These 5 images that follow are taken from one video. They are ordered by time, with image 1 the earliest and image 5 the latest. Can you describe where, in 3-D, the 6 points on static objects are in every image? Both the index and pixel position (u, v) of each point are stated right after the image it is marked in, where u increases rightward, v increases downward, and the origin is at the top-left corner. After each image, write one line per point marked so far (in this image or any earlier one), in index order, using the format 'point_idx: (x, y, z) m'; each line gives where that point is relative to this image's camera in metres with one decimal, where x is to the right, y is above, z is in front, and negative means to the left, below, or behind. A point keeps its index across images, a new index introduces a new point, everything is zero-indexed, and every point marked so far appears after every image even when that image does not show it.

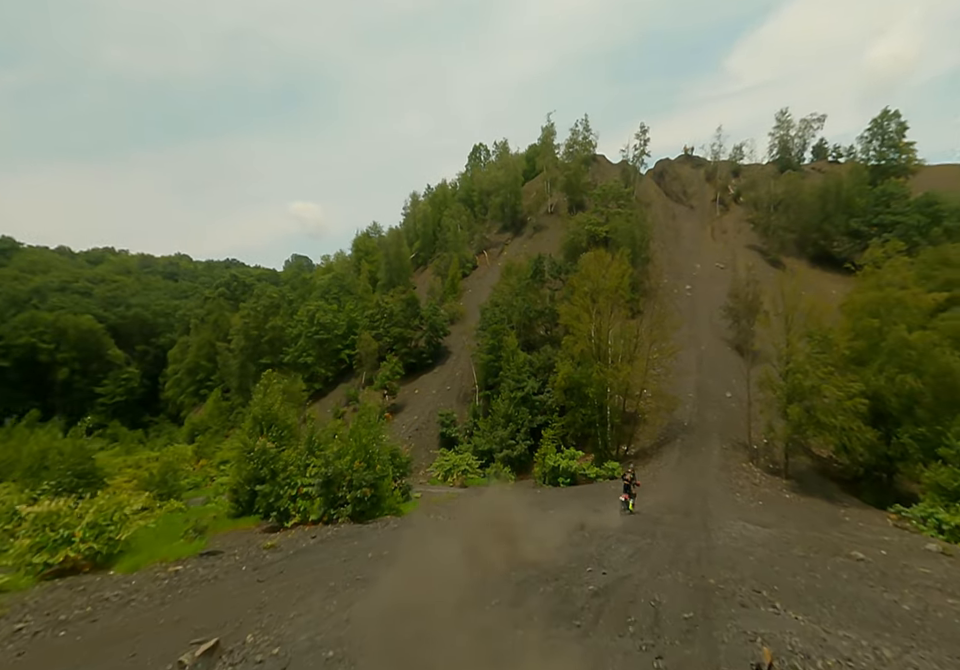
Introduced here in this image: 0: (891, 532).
0: (+13.9, -6.8, +19.5) m
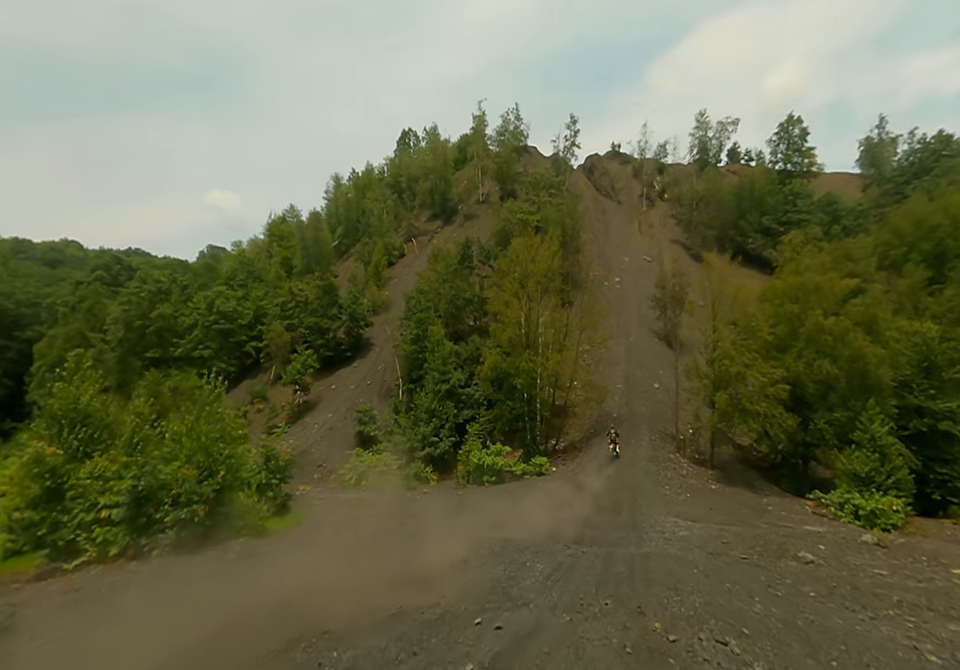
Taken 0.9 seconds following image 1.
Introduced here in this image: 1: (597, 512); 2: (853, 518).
0: (+11.1, -6.2, +19.0) m
1: (+3.8, -5.7, +18.2) m
2: (+12.7, -6.3, +19.3) m
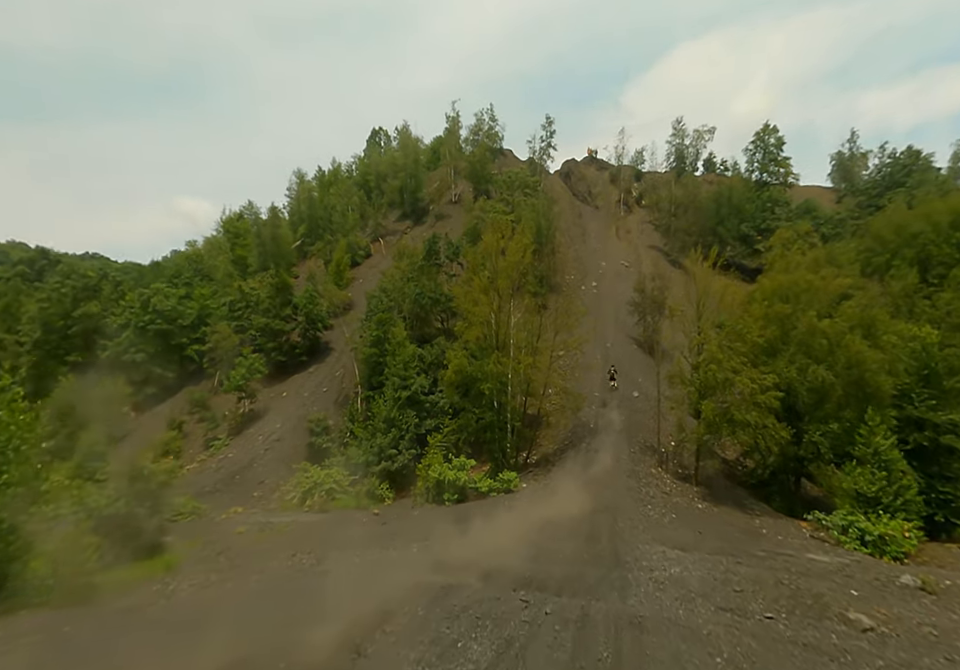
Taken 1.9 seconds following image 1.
0: (+9.8, -6.2, +16.7) m
1: (+2.5, -5.6, +15.5) m
2: (+11.4, -6.3, +17.0) m
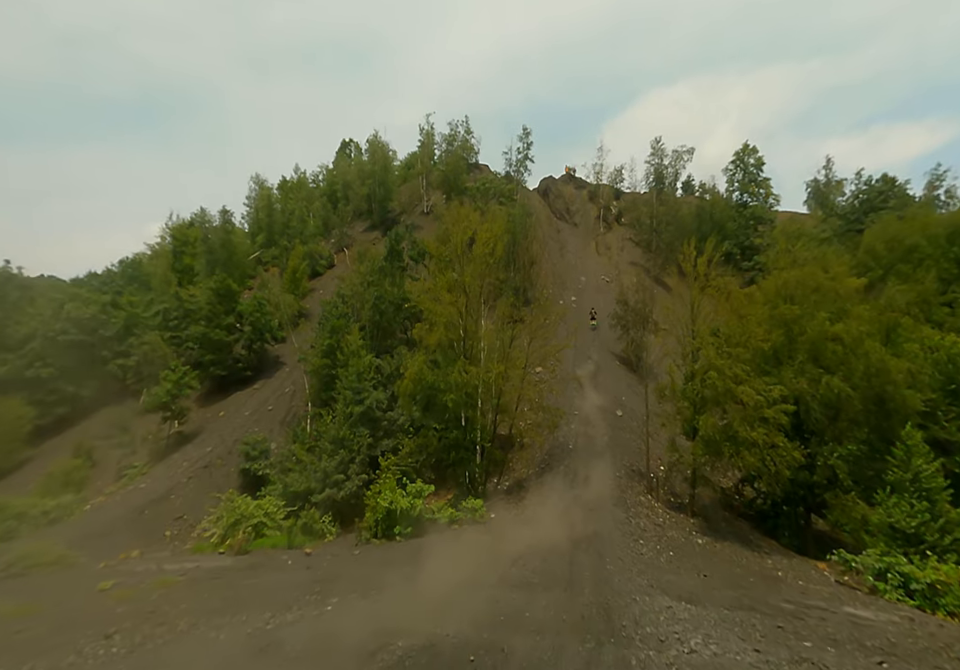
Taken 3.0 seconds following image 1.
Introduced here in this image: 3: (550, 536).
0: (+8.7, -6.0, +13.3) m
1: (+1.4, -5.3, +11.9) m
2: (+10.2, -6.1, +13.7) m
3: (+2.2, -6.0, +17.0) m
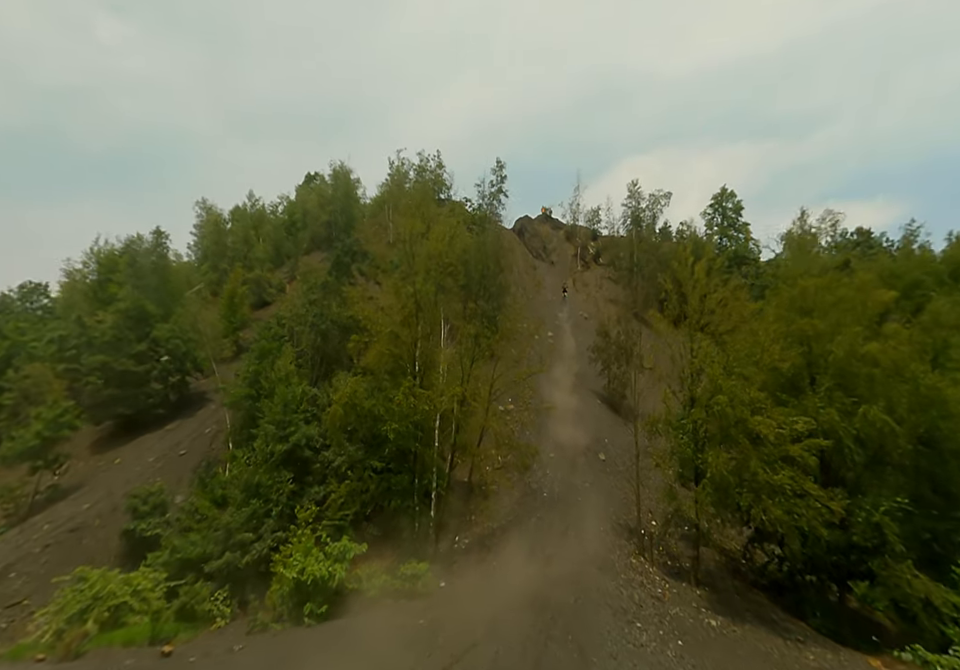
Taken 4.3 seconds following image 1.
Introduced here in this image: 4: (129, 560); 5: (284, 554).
0: (+7.5, -5.9, +8.9) m
1: (+0.3, -5.0, +7.4) m
2: (+9.0, -6.1, +9.3) m
3: (+0.8, -6.1, +12.4) m
4: (-11.4, -6.9, +18.6) m
5: (-5.3, -6.1, +15.5) m
